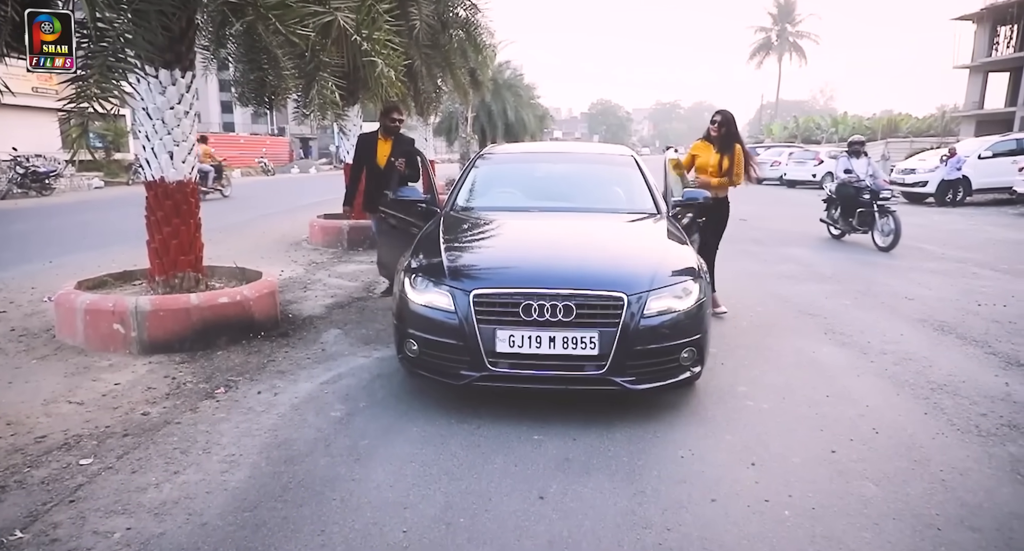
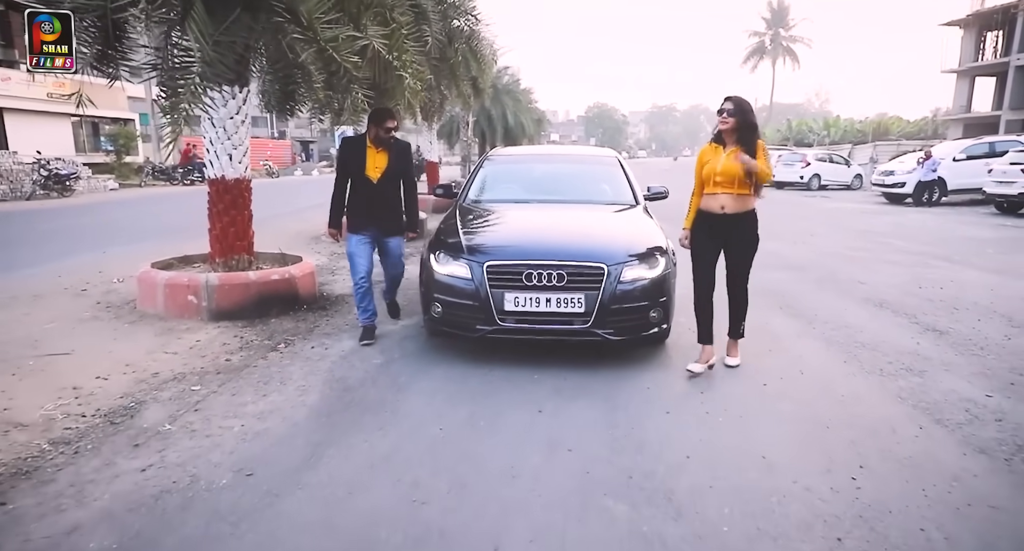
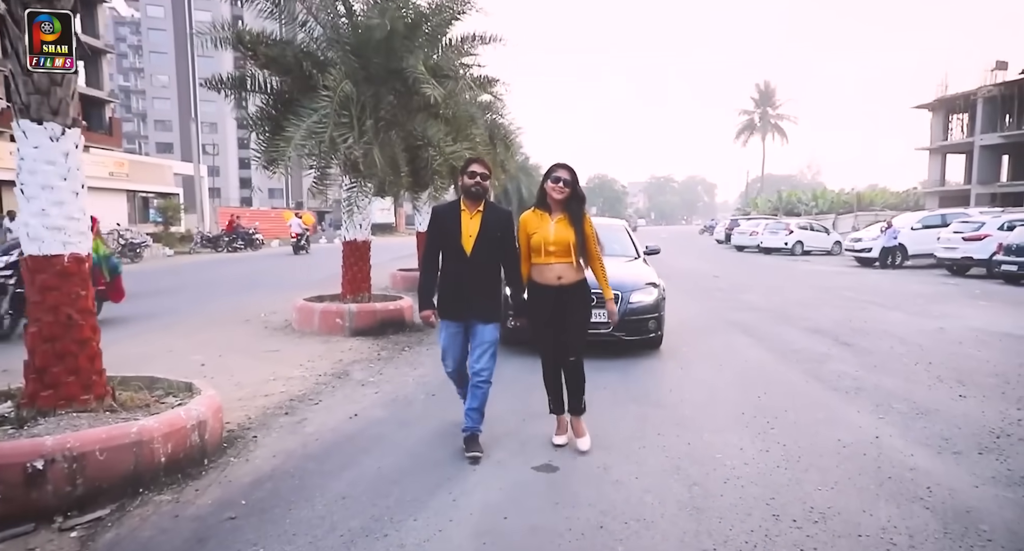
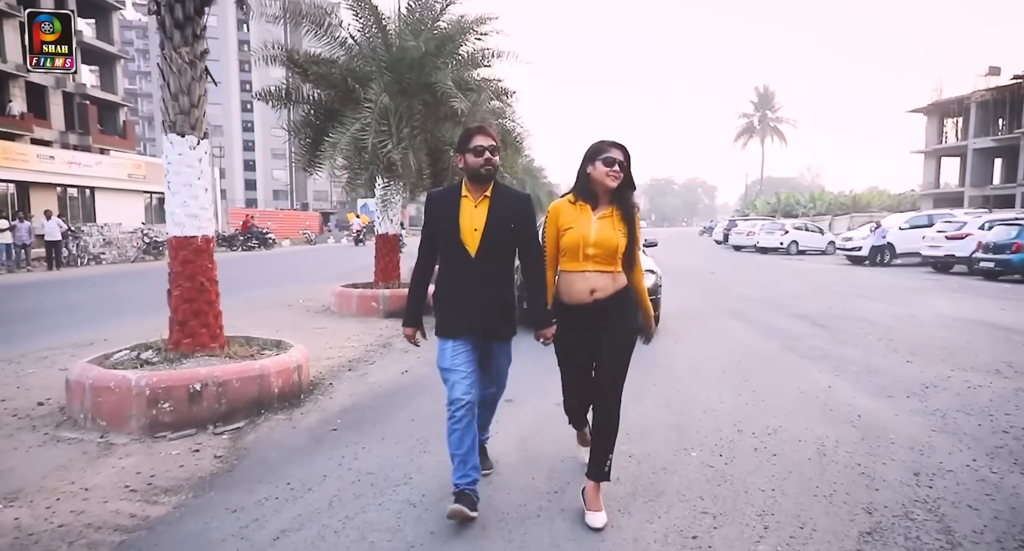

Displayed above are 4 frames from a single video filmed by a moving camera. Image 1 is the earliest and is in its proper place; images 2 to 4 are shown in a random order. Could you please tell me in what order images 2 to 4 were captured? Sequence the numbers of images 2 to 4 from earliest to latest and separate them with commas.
2, 3, 4
